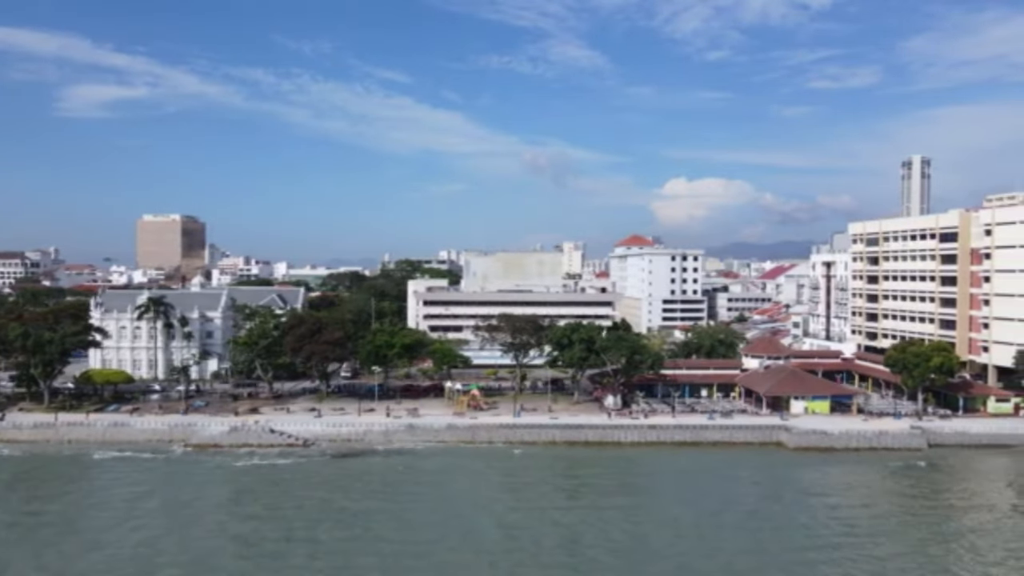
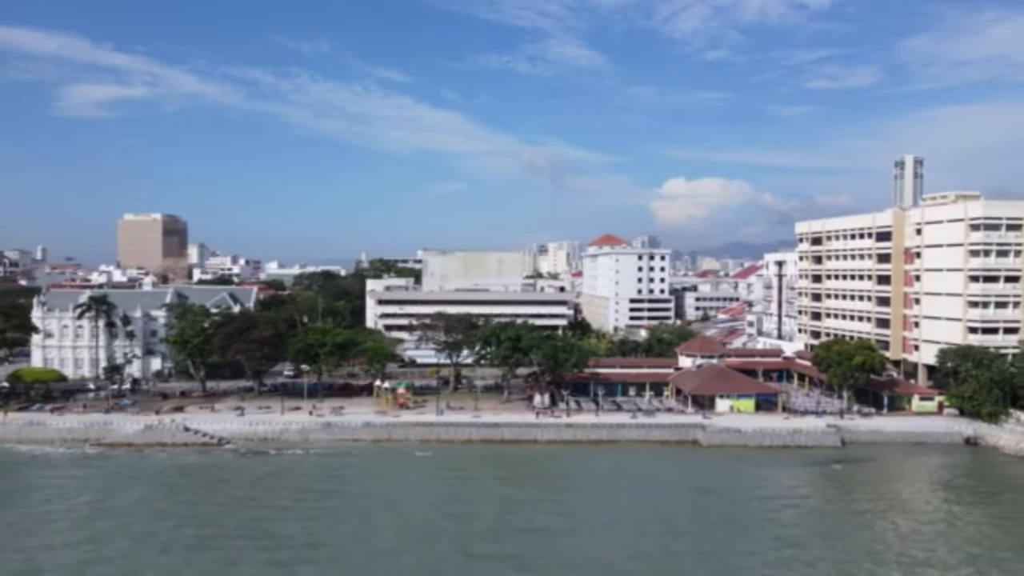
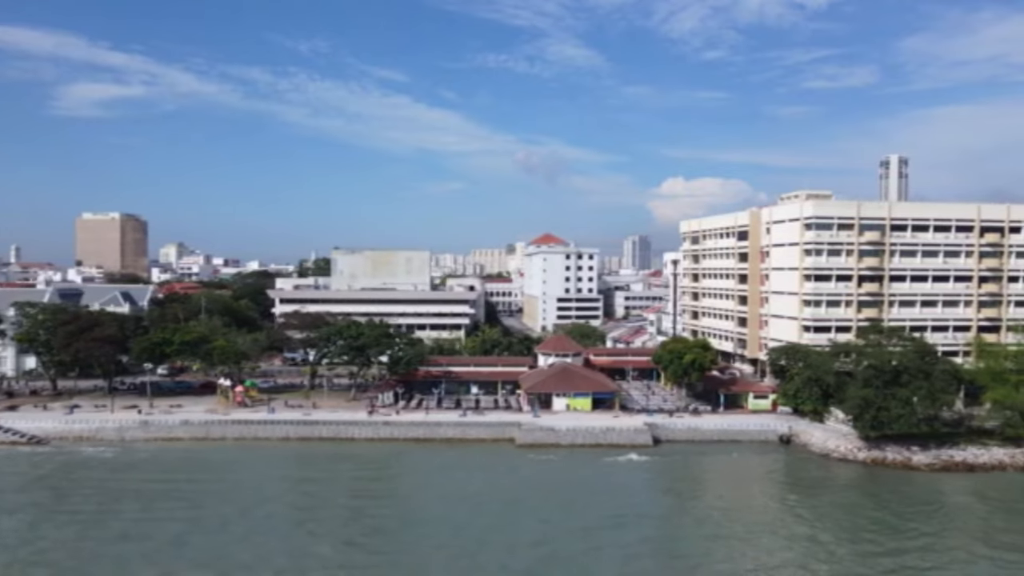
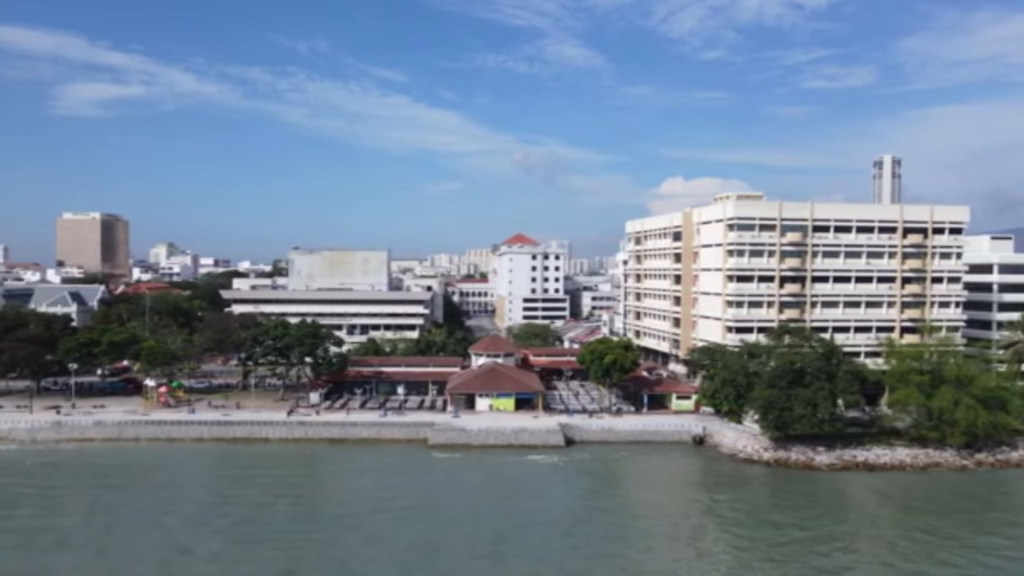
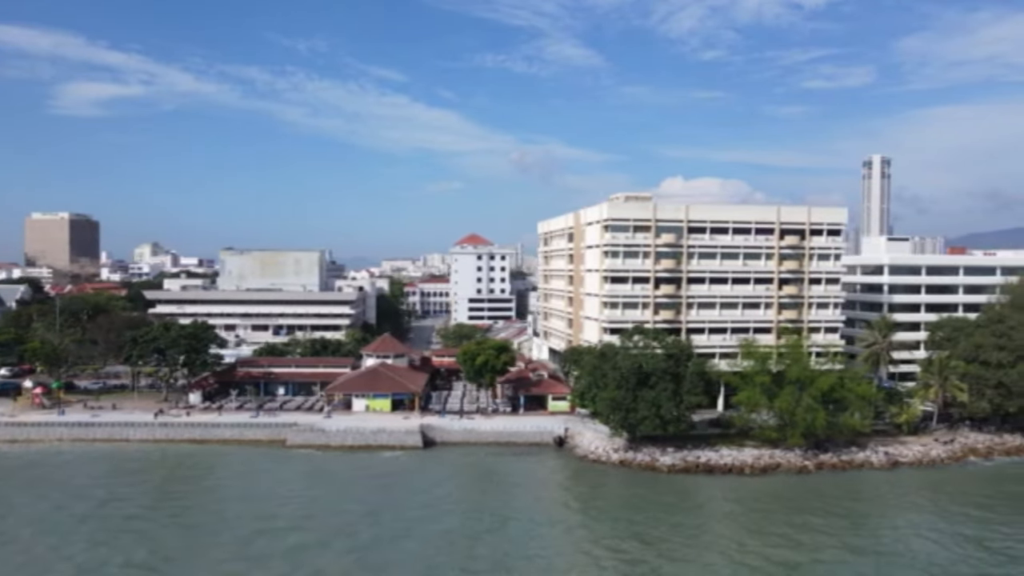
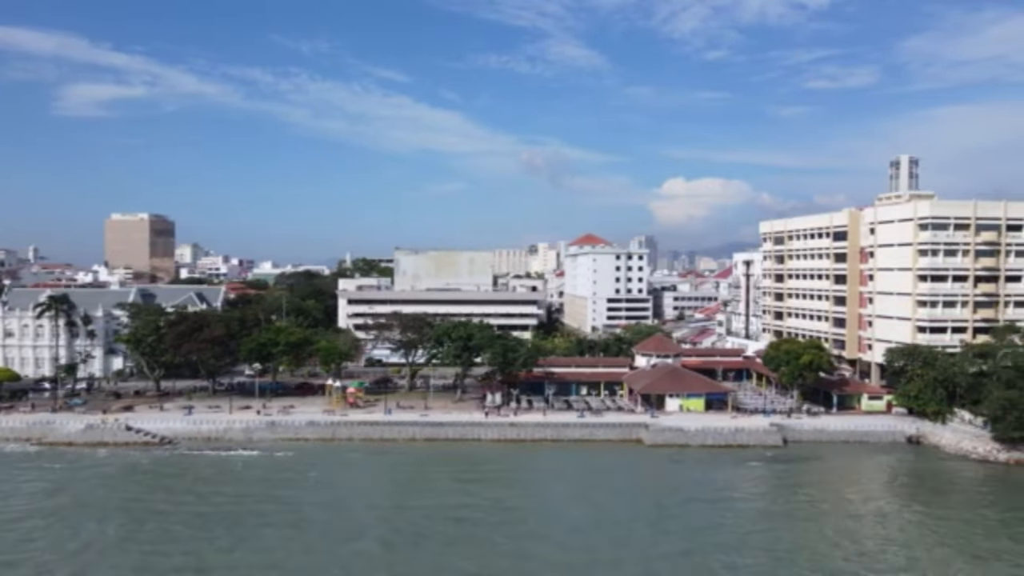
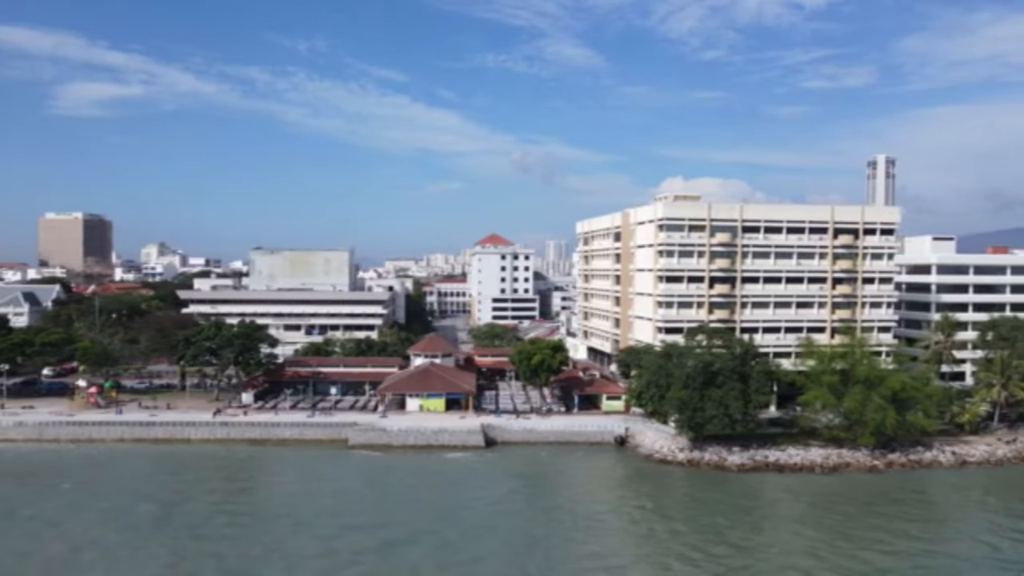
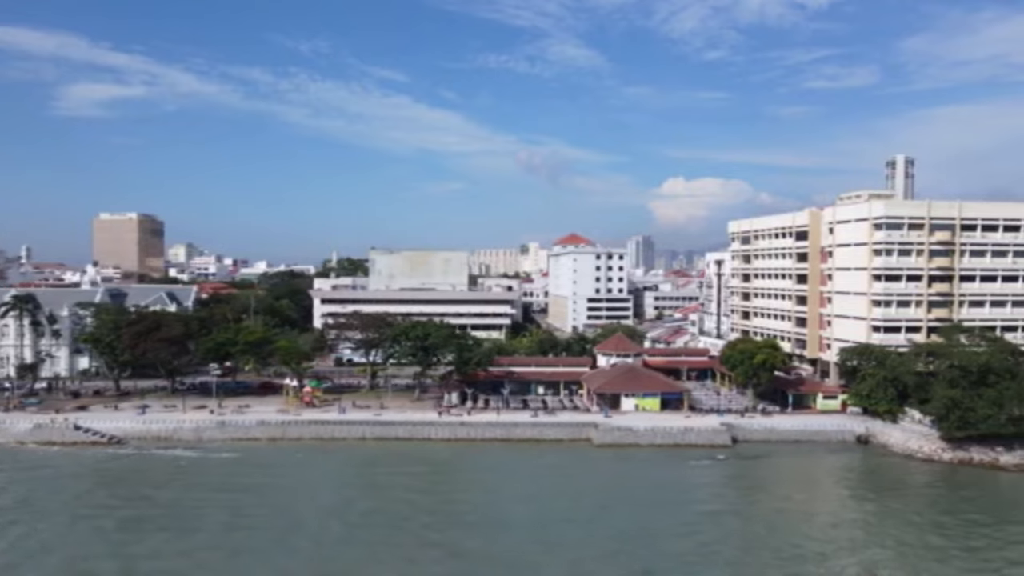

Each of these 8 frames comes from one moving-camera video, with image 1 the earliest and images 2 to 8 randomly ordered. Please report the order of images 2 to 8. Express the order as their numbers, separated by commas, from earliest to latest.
2, 6, 8, 3, 4, 7, 5
